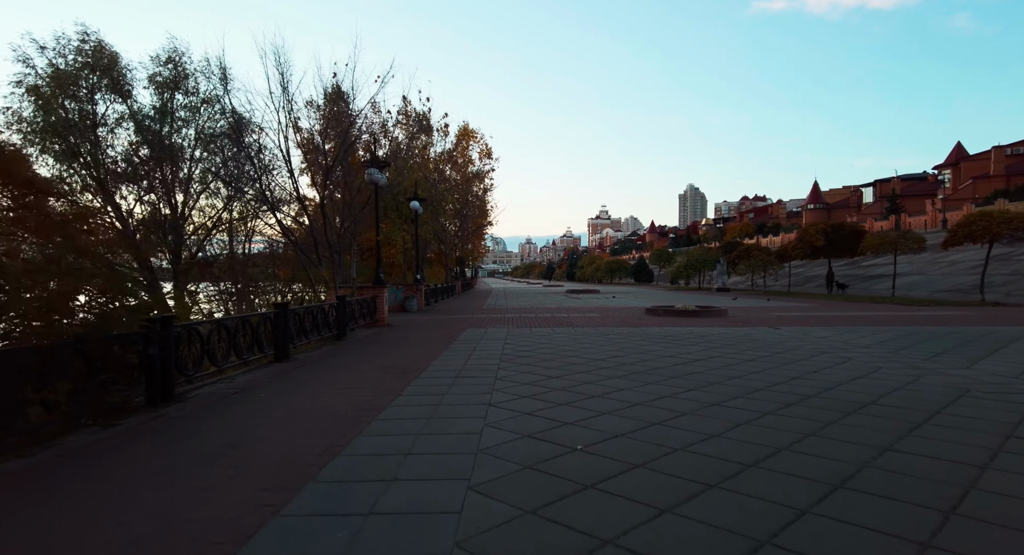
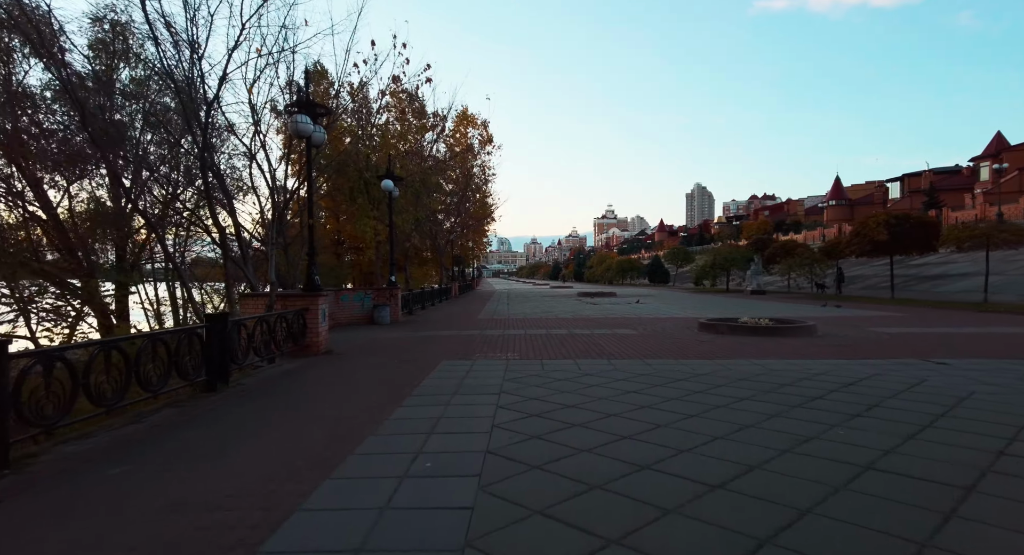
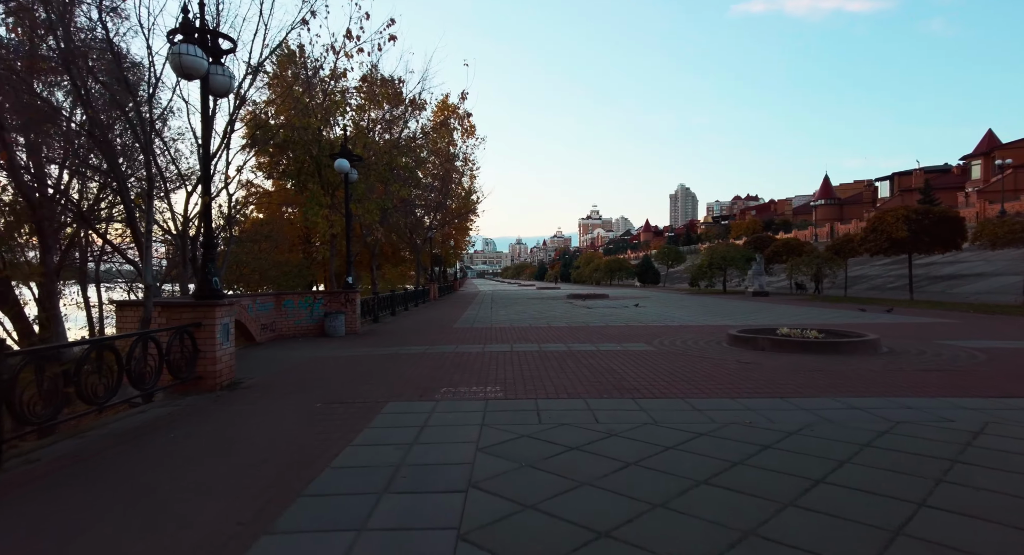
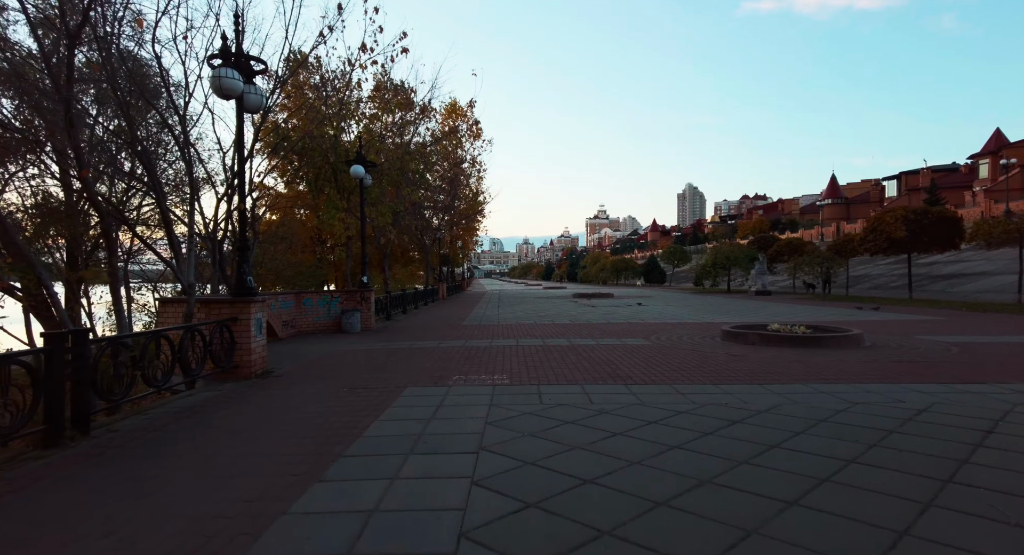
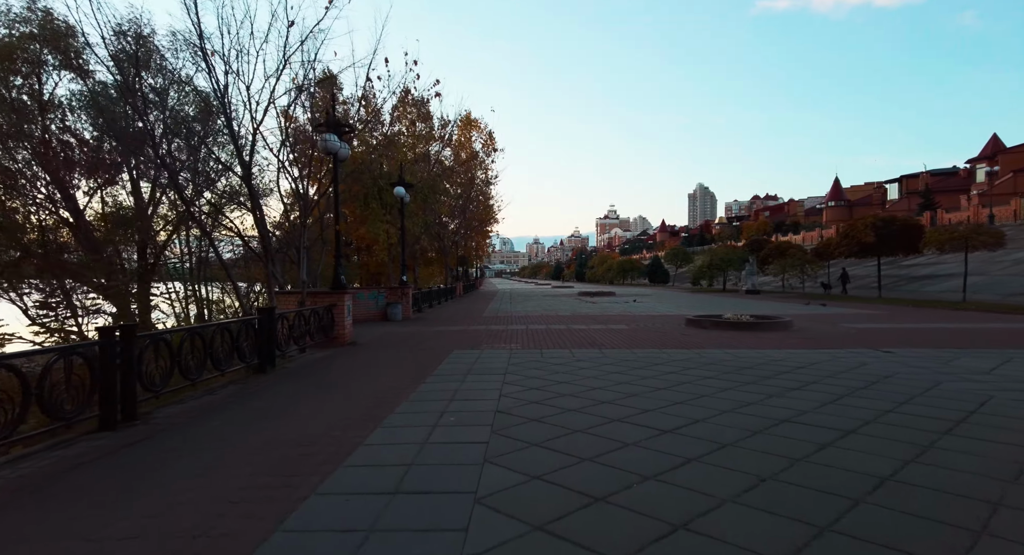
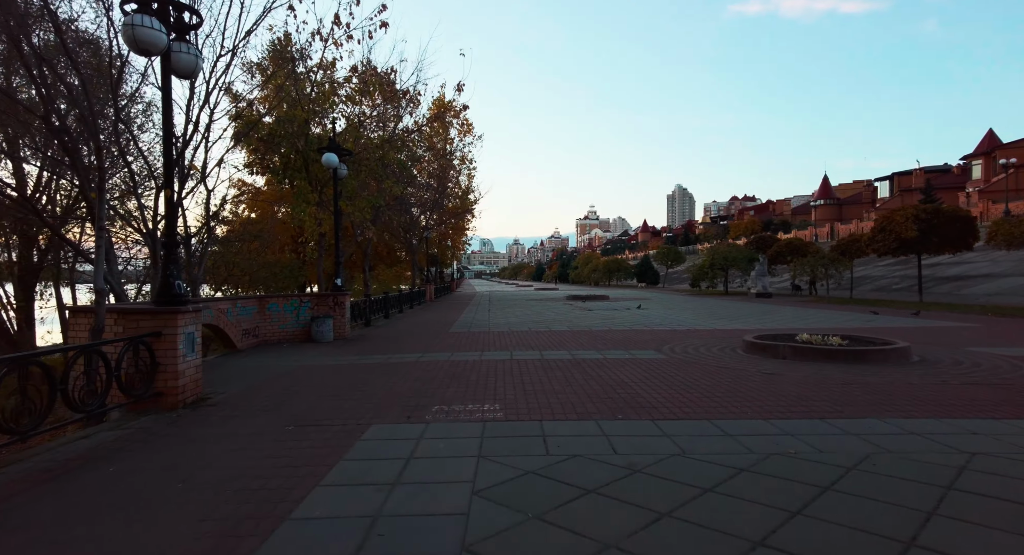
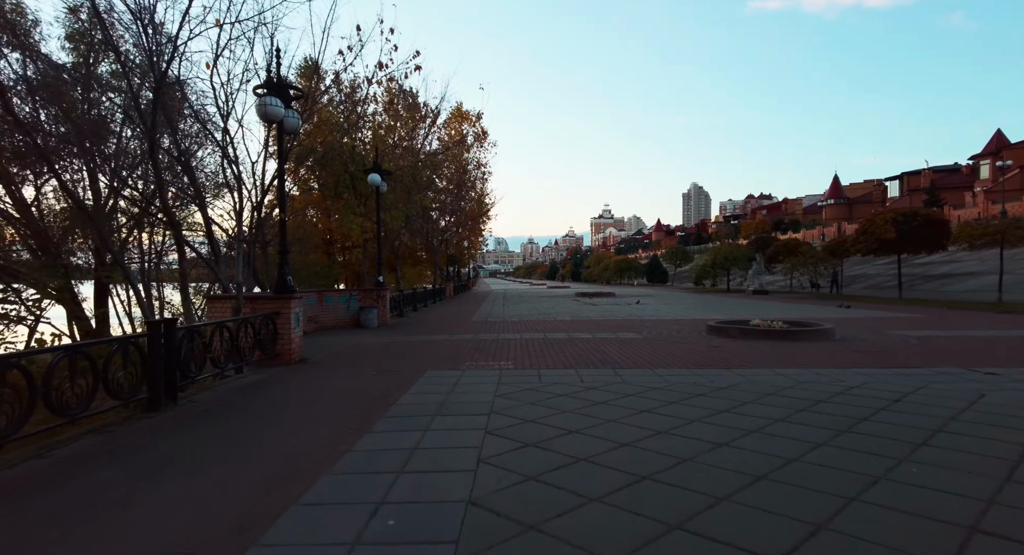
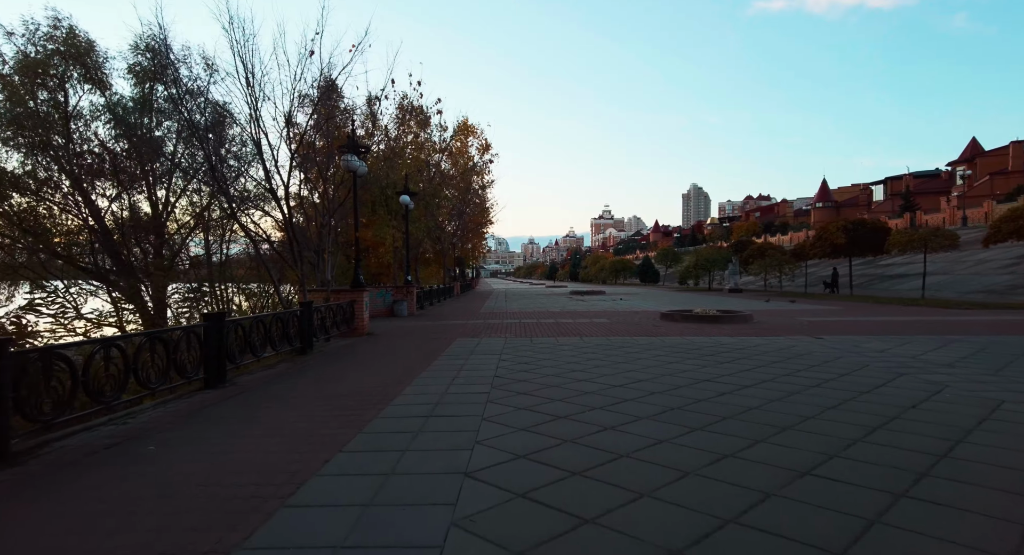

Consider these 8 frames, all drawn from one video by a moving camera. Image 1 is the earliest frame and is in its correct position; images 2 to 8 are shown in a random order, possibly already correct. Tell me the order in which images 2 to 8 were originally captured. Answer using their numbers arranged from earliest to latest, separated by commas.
8, 5, 2, 7, 4, 3, 6
